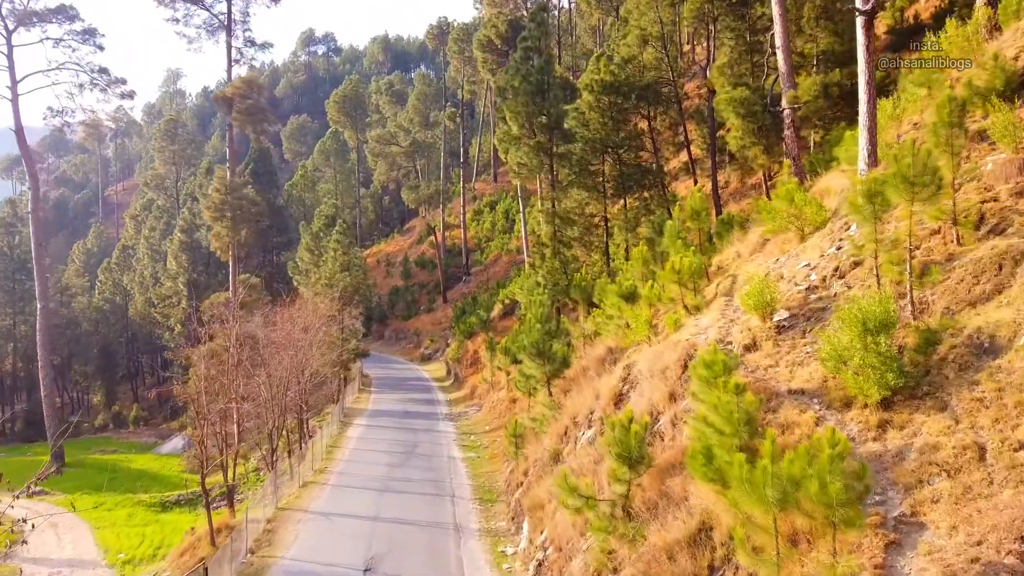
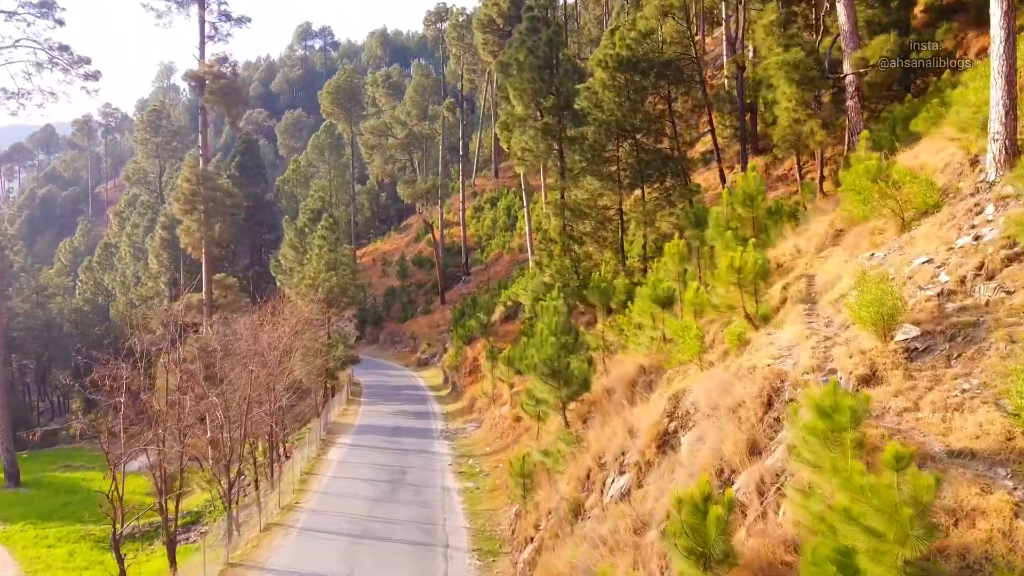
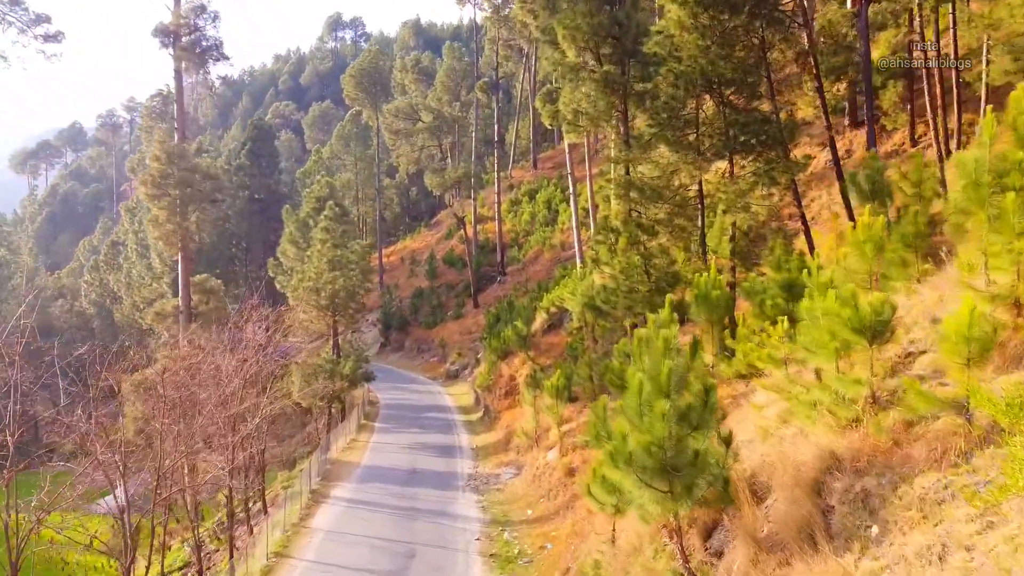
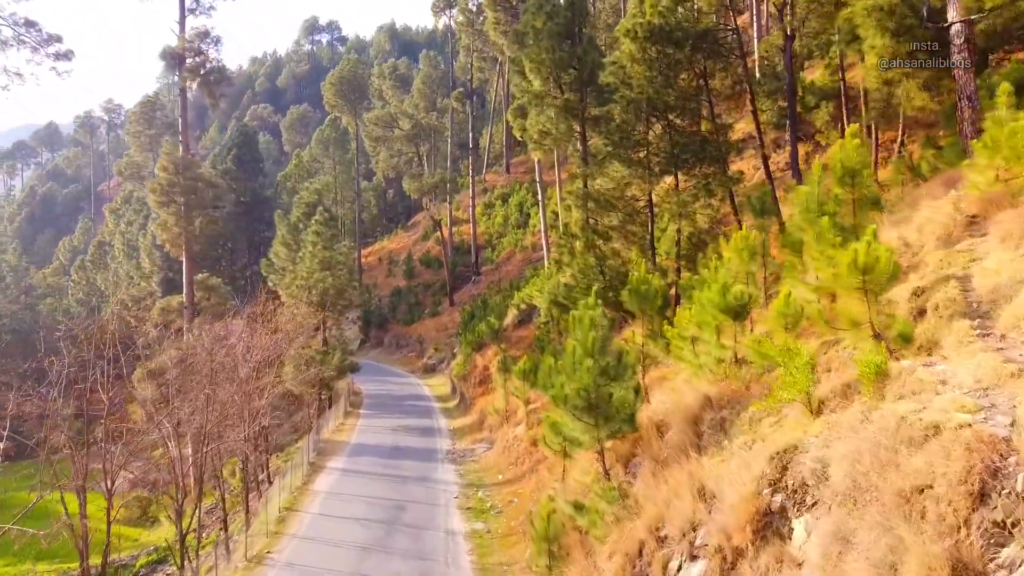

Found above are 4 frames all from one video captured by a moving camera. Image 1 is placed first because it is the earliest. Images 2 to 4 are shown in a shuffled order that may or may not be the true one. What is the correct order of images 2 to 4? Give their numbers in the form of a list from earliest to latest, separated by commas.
2, 4, 3
